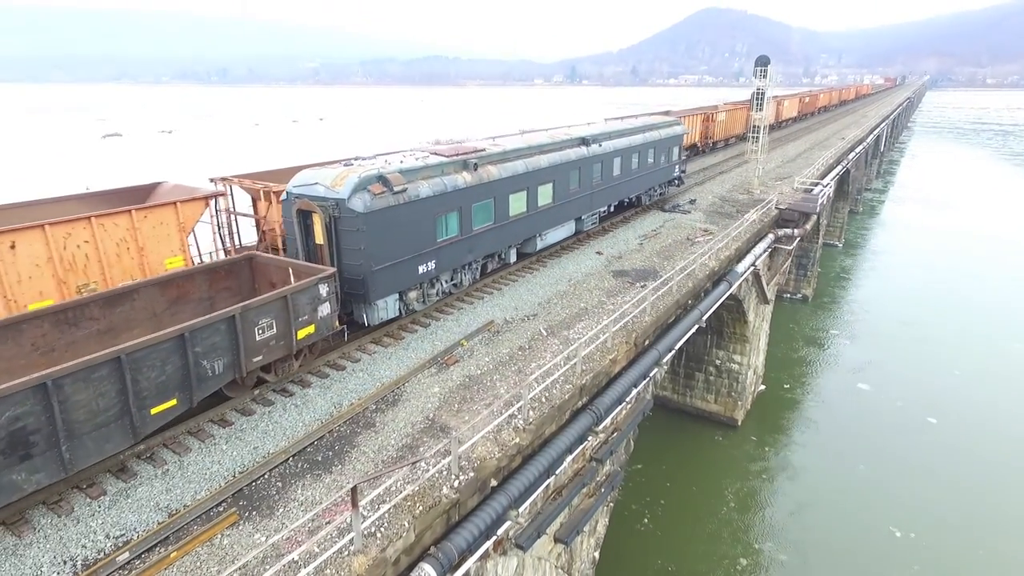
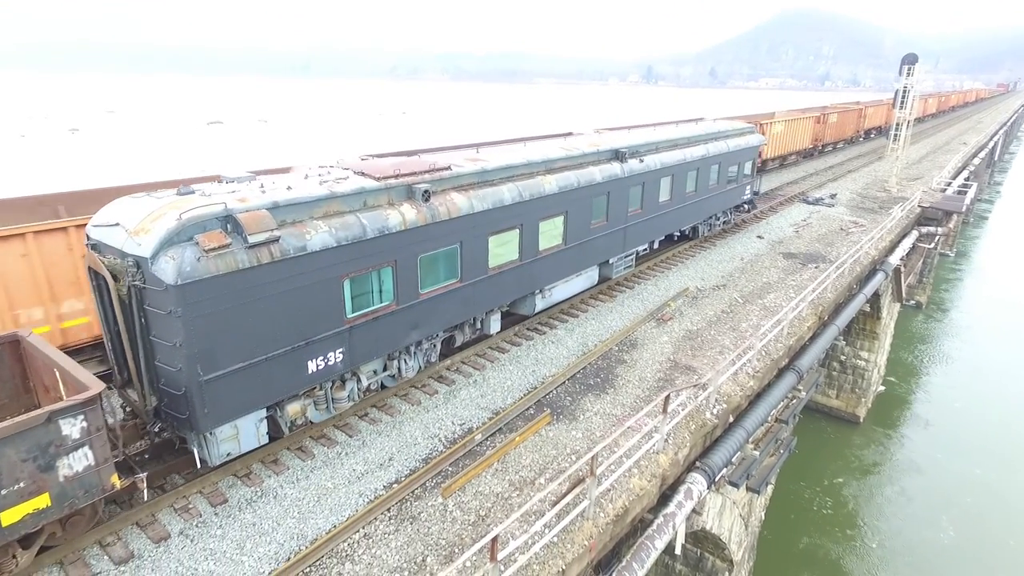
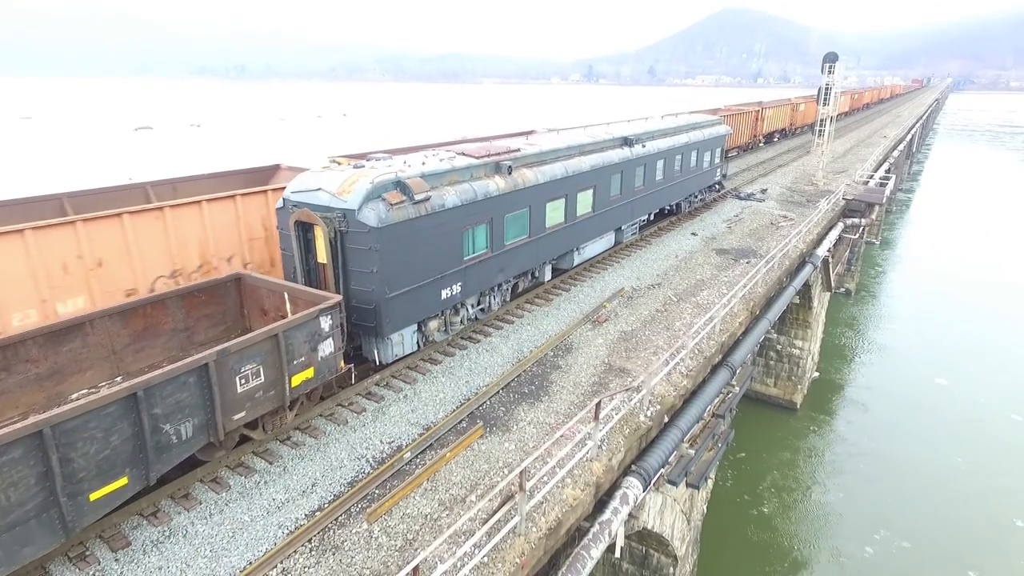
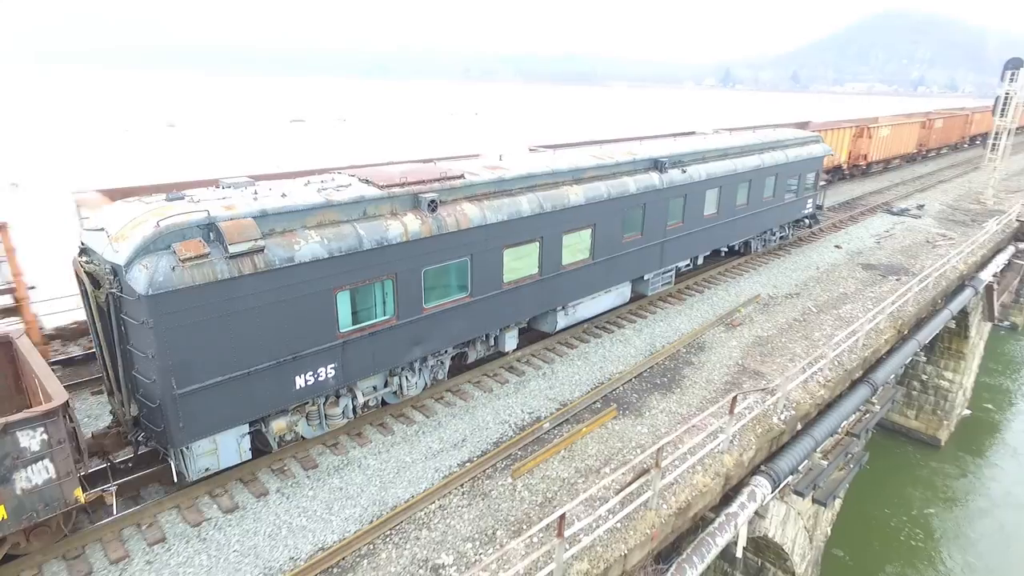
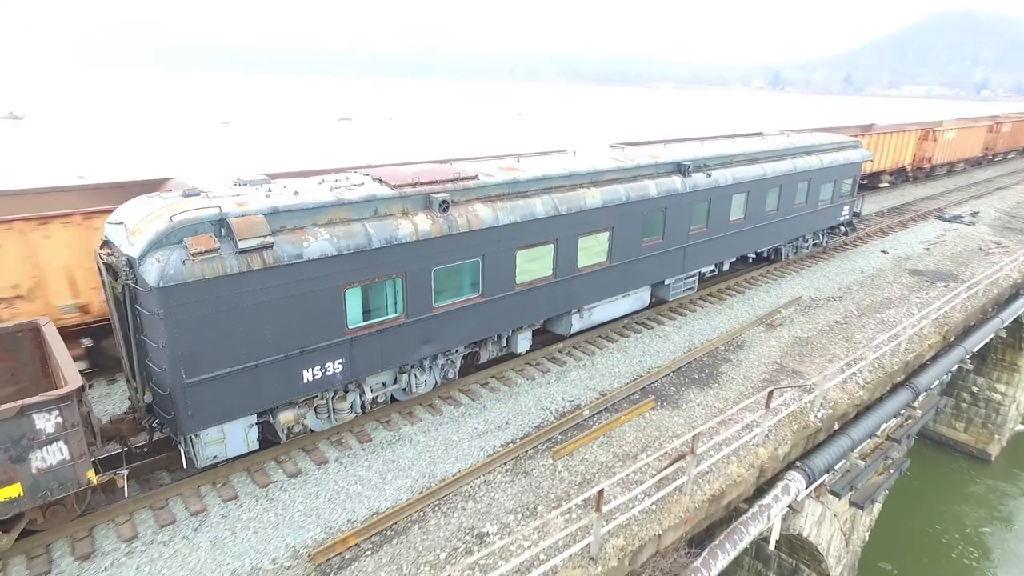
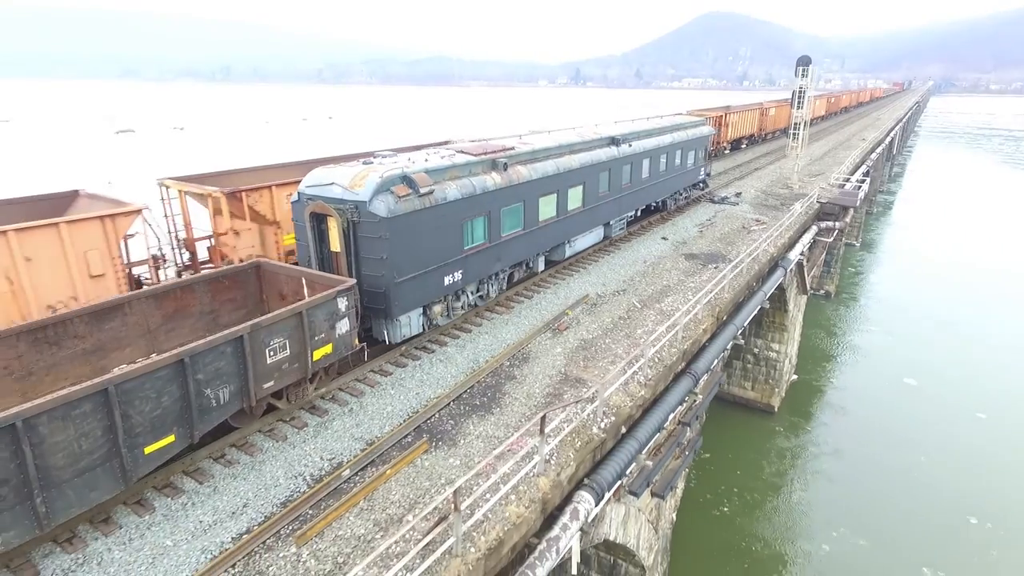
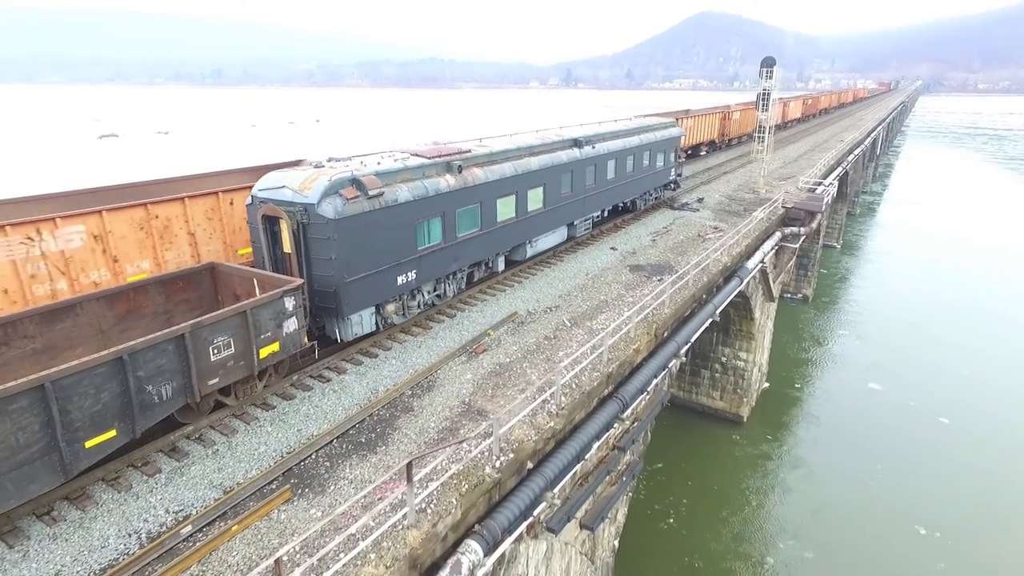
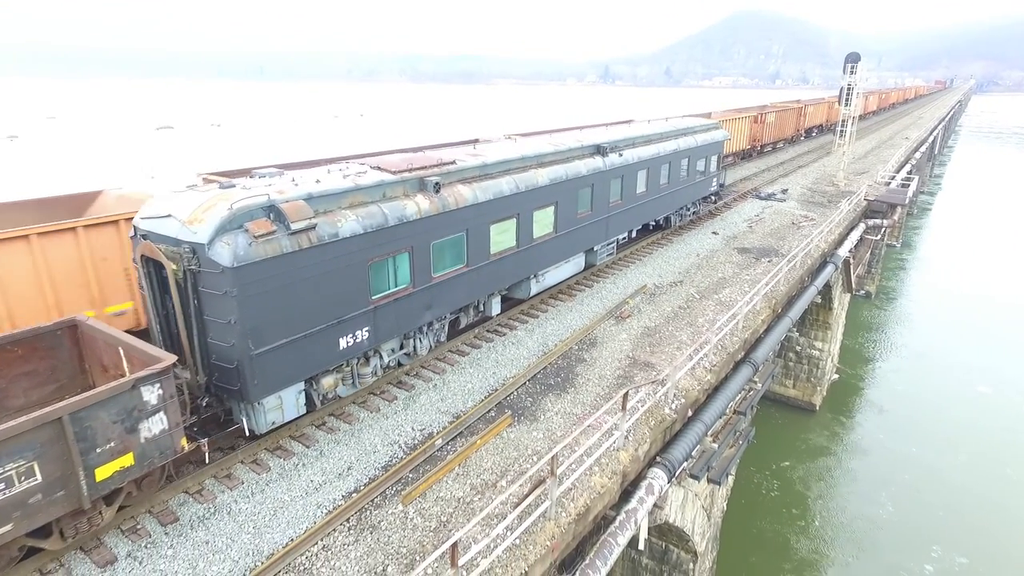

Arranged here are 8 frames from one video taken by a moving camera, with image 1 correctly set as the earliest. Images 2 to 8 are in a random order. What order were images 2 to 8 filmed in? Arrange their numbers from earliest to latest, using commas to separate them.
7, 6, 3, 8, 2, 4, 5
